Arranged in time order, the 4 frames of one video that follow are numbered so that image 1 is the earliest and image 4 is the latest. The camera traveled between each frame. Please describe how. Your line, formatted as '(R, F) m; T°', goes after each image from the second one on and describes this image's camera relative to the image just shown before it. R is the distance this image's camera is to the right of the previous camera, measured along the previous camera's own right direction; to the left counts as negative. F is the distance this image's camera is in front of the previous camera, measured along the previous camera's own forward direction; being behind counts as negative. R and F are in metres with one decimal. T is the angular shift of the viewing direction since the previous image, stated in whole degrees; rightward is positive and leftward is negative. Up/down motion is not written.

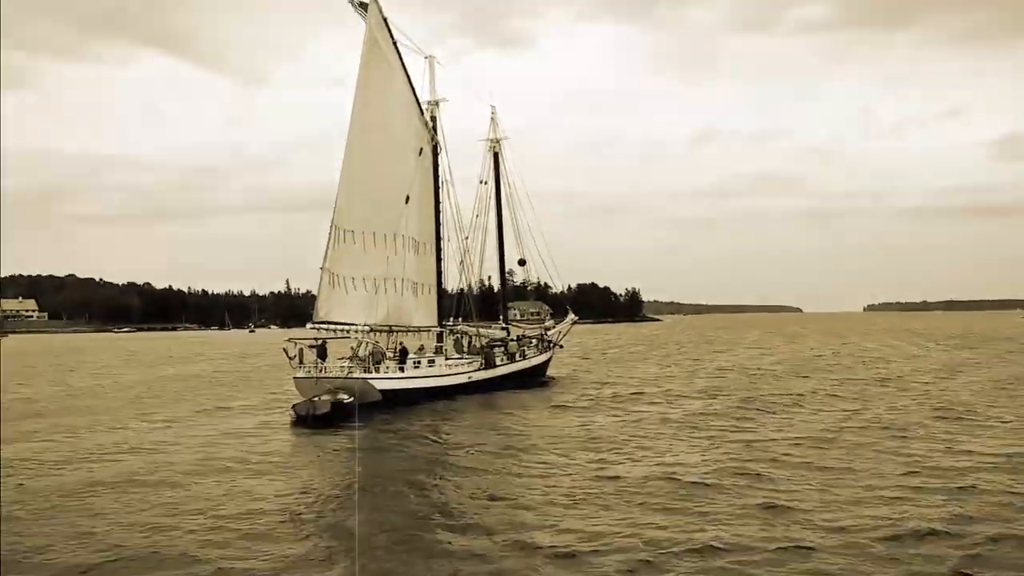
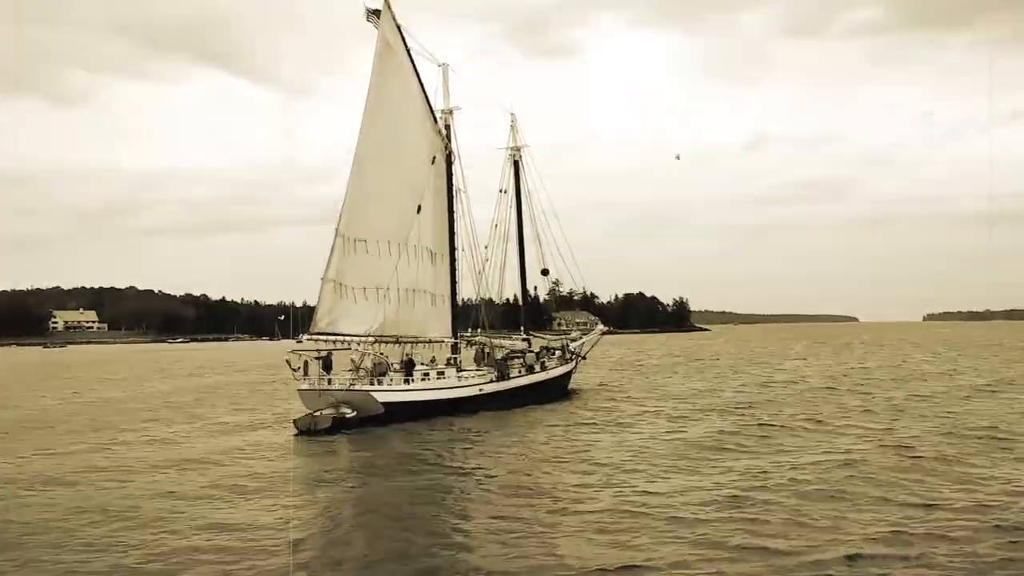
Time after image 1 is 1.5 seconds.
(+1.5, +1.0) m; -3°
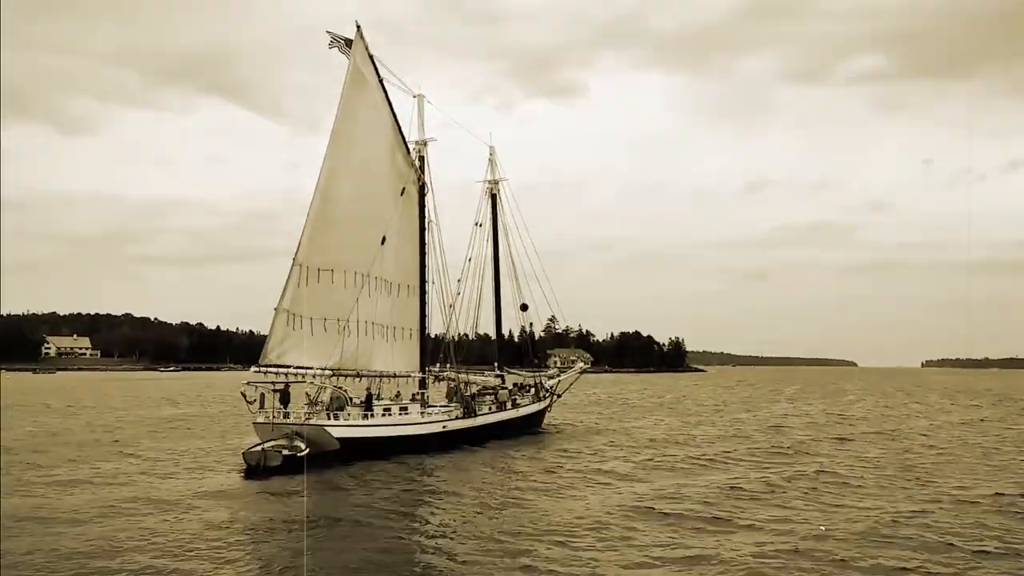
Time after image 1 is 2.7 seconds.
(+1.3, +0.7) m; 0°
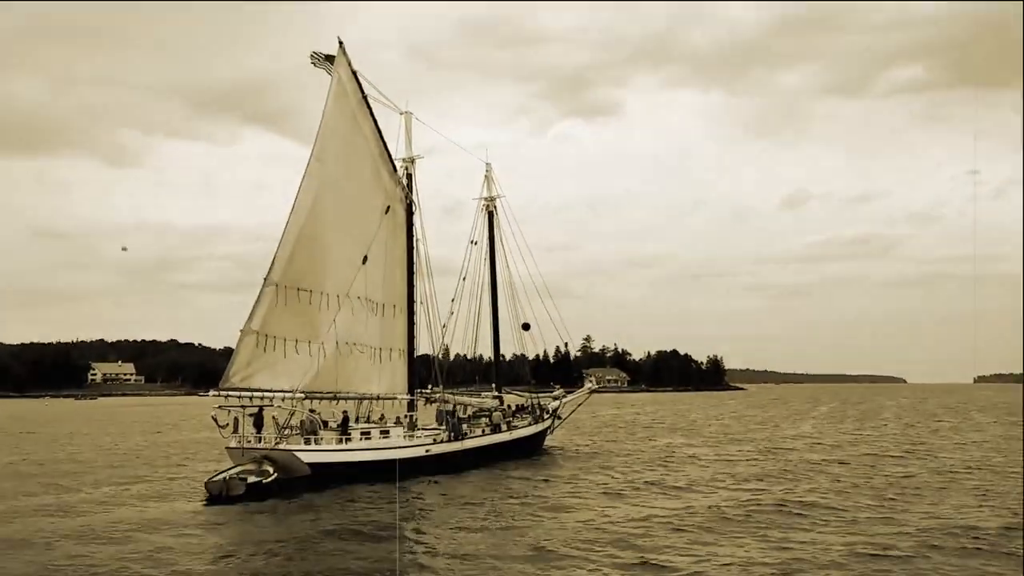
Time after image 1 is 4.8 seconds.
(+2.2, +1.2) m; -3°
